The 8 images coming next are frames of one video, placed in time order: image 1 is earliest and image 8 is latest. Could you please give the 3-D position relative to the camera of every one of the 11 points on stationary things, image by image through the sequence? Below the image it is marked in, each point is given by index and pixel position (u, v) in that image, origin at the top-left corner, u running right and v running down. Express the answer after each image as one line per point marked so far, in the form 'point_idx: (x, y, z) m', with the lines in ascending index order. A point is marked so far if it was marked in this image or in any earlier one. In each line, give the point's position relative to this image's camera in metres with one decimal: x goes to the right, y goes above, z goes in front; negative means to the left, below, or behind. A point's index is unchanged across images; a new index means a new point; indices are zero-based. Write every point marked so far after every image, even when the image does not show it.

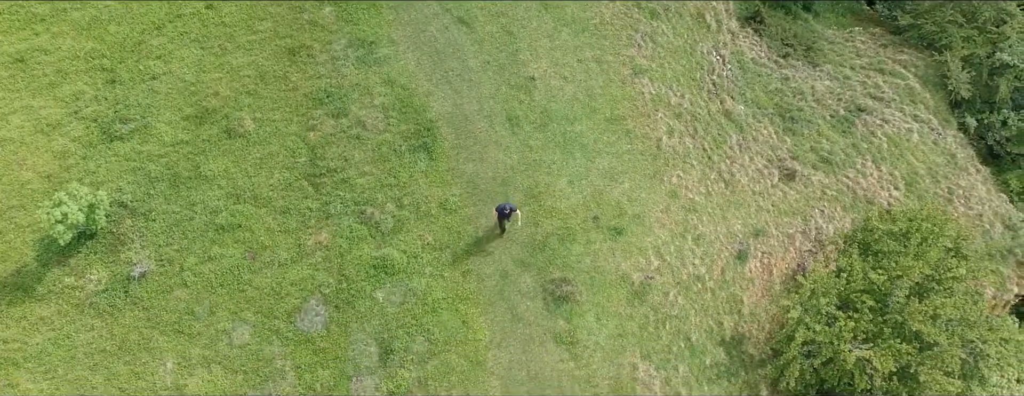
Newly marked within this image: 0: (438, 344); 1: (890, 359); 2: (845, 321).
0: (-1.5, -3.0, +20.0) m
1: (+7.3, -3.1, +19.1) m
2: (+6.7, -2.4, +19.8) m
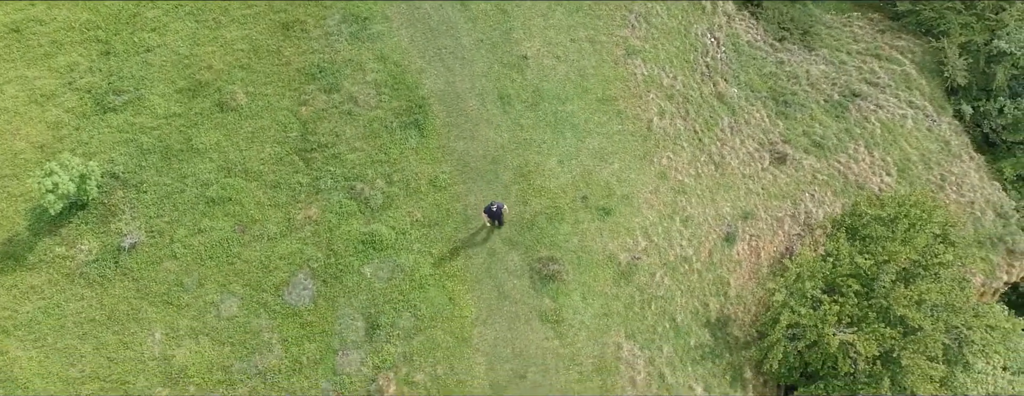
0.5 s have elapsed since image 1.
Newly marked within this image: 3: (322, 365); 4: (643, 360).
0: (-1.8, -2.5, +20.1) m
1: (+7.0, -2.8, +19.2) m
2: (+6.4, -2.1, +19.9) m
3: (-3.8, -3.3, +19.8) m
4: (+2.6, -3.3, +20.1) m
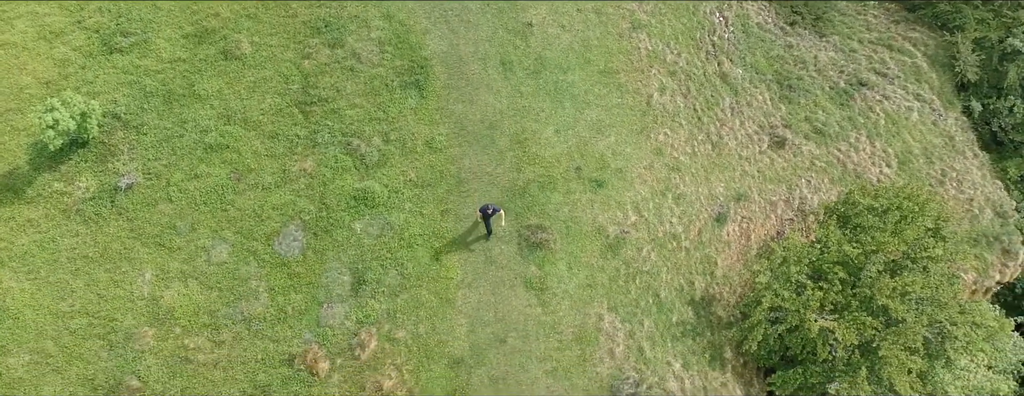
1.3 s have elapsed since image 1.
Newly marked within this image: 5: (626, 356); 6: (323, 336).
0: (-2.1, -1.7, +20.3) m
1: (+6.6, -2.6, +19.2) m
2: (+6.1, -1.9, +19.9) m
3: (-4.2, -2.4, +20.1) m
4: (+2.2, -2.8, +20.2) m
5: (+2.3, -3.2, +20.1) m
6: (-3.8, -2.8, +19.8) m
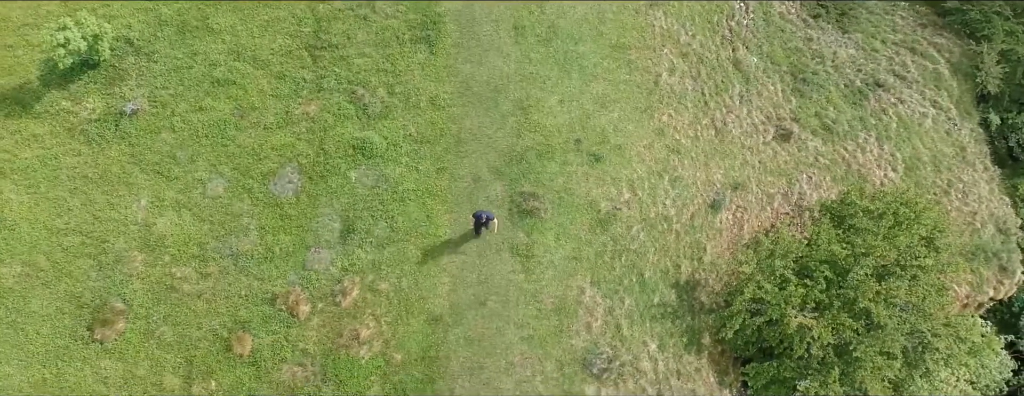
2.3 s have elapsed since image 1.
0: (-2.4, -0.7, +20.5) m
1: (+6.2, -2.6, +19.2) m
2: (+5.7, -1.8, +19.9) m
3: (-4.5, -1.2, +20.3) m
4: (+1.8, -2.3, +20.3) m
5: (+1.8, -2.7, +20.2) m
6: (-4.2, -1.6, +20.1) m
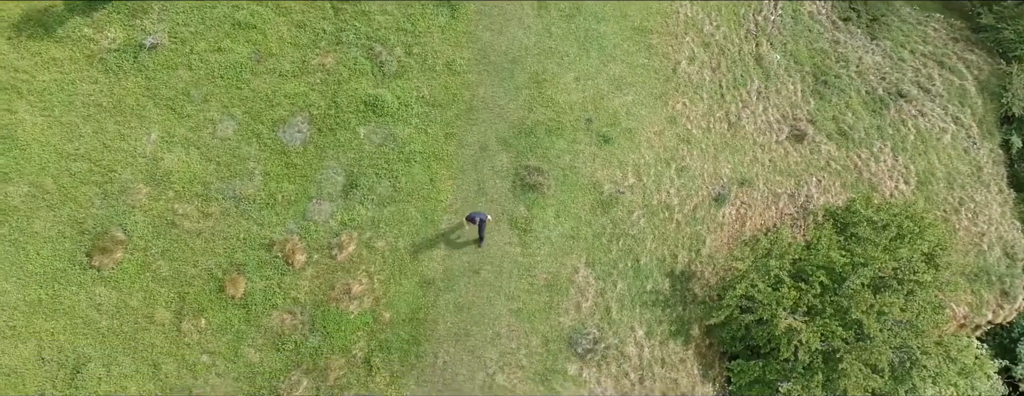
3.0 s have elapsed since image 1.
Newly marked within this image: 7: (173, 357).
0: (-2.3, +0.1, +20.6) m
1: (+5.9, -2.7, +19.1) m
2: (+5.6, -1.8, +19.8) m
3: (-4.5, -0.2, +20.5) m
4: (+1.7, -1.9, +20.3) m
5: (+1.6, -2.3, +20.2) m
6: (-4.2, -0.6, +20.2) m
7: (-6.6, -3.1, +19.1) m
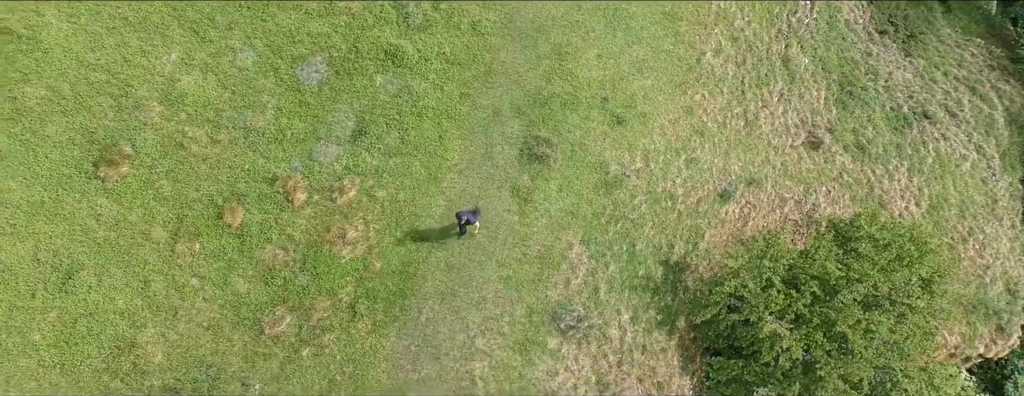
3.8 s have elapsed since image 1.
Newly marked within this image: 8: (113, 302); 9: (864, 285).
0: (-2.2, +1.1, +20.6) m
1: (+5.6, -2.9, +19.1) m
2: (+5.4, -1.9, +19.7) m
3: (-4.4, +1.1, +20.6) m
4: (+1.5, -1.4, +20.4) m
5: (+1.4, -1.9, +20.3) m
6: (-4.2, +0.6, +20.4) m
7: (-6.8, -1.5, +19.4) m
8: (-7.7, -2.0, +19.1) m
9: (+7.0, -1.7, +19.7) m
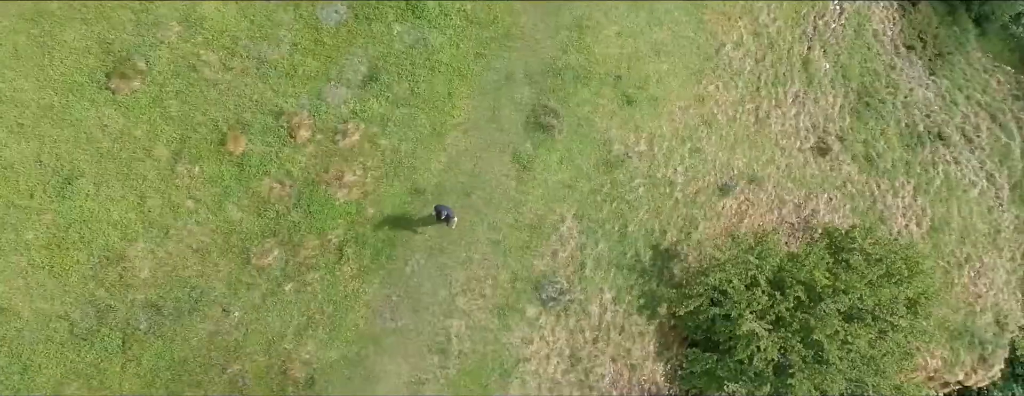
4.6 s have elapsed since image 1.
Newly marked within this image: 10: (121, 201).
0: (-2.0, +2.1, +20.7) m
1: (+5.1, -2.9, +19.1) m
2: (+5.1, -1.9, +19.7) m
3: (-4.2, +2.4, +20.7) m
4: (+1.3, -0.9, +20.4) m
5: (+1.1, -1.3, +20.4) m
6: (-4.0, +1.9, +20.5) m
7: (-7.0, +0.1, +19.6) m
8: (-7.9, -0.3, +19.4) m
9: (+6.7, -2.0, +19.7) m
10: (-7.7, 0.0, +19.5) m
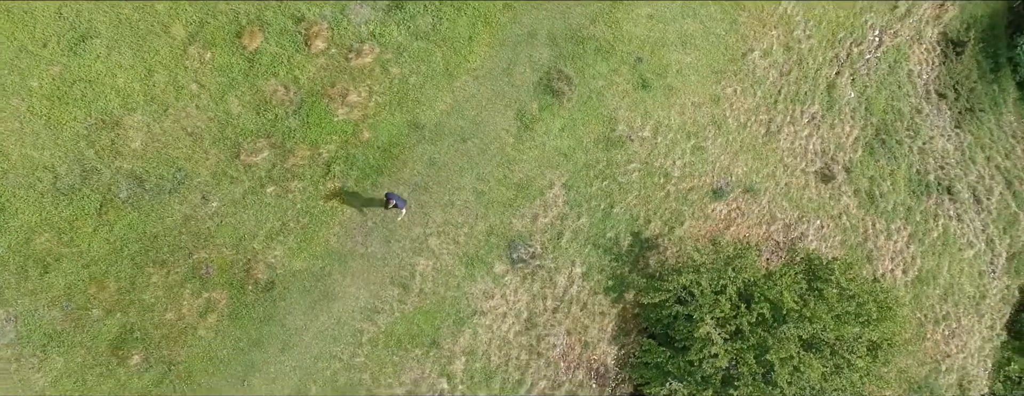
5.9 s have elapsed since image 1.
0: (-1.6, +3.4, +20.7) m
1: (+4.2, -3.1, +19.2) m
2: (+4.4, -2.1, +19.7) m
3: (-3.6, +4.2, +20.7) m
4: (+1.0, -0.3, +20.5) m
5: (+0.7, -0.6, +20.4) m
6: (-3.6, +3.6, +20.5) m
7: (-6.9, +2.6, +19.8) m
8: (-7.9, +2.4, +19.6) m
9: (+5.9, -2.5, +19.7) m
10: (-7.7, +2.6, +19.7) m
